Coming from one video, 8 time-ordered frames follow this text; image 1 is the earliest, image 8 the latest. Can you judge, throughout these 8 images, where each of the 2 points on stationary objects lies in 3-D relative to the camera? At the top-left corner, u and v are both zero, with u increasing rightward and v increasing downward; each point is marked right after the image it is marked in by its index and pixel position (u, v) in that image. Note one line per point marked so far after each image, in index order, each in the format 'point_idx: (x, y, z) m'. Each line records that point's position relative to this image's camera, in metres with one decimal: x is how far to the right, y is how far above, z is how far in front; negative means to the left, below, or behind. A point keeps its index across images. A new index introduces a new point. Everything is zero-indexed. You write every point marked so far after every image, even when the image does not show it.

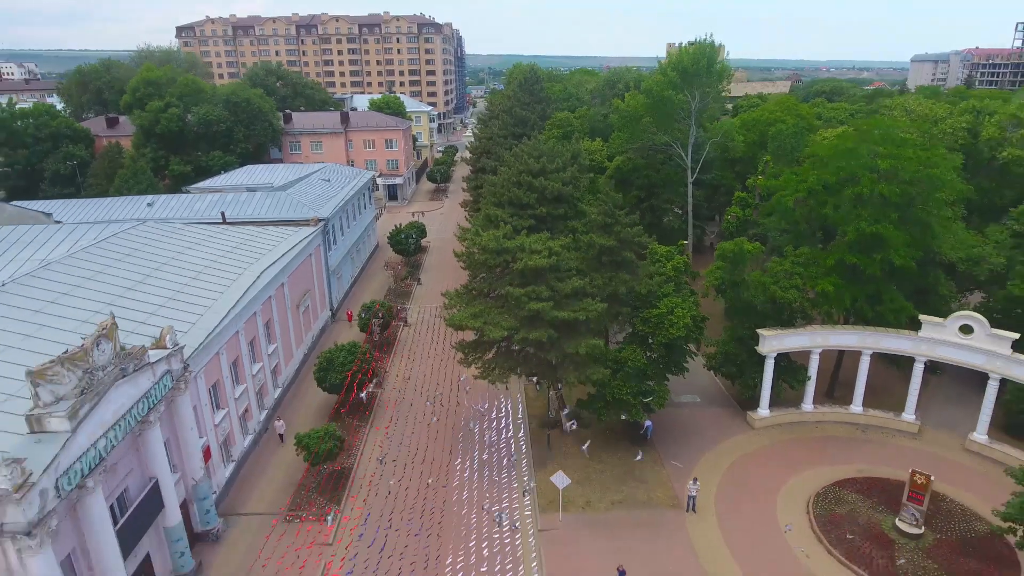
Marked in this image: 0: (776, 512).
0: (+8.3, -7.1, +18.6) m
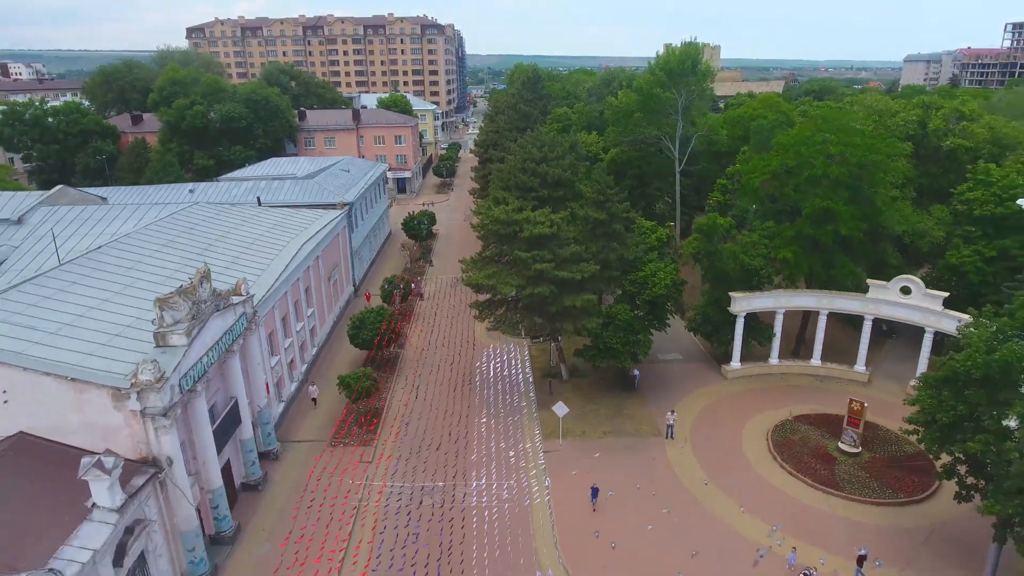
0: (+8.6, -5.8, +22.2) m
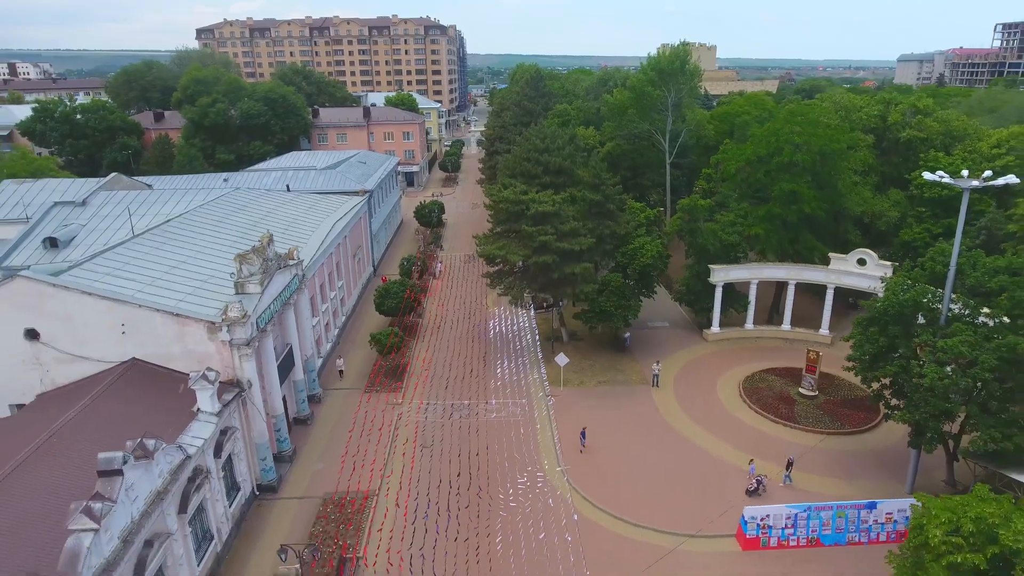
0: (+9.0, -4.4, +25.9) m
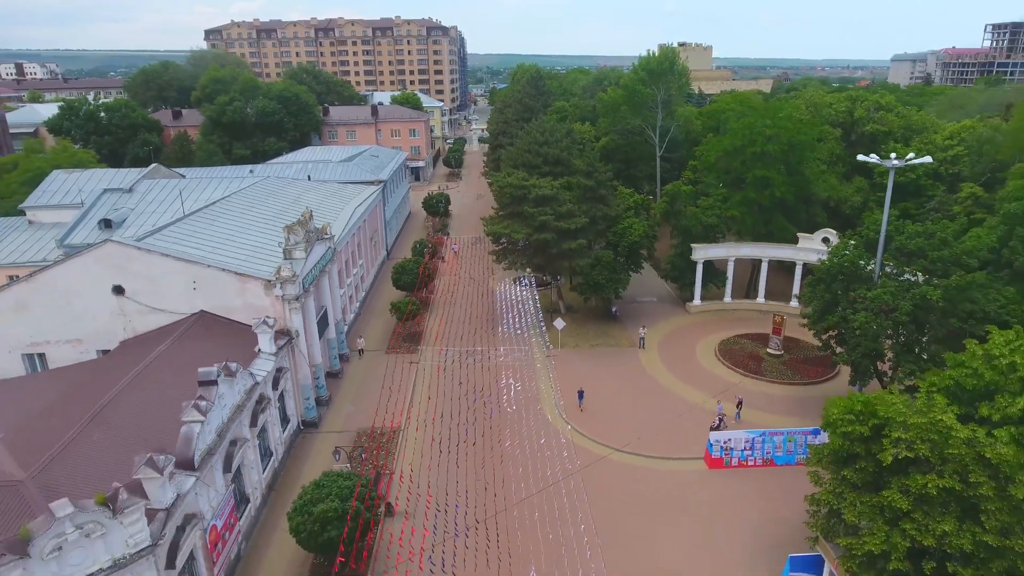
0: (+9.1, -3.1, +29.5) m
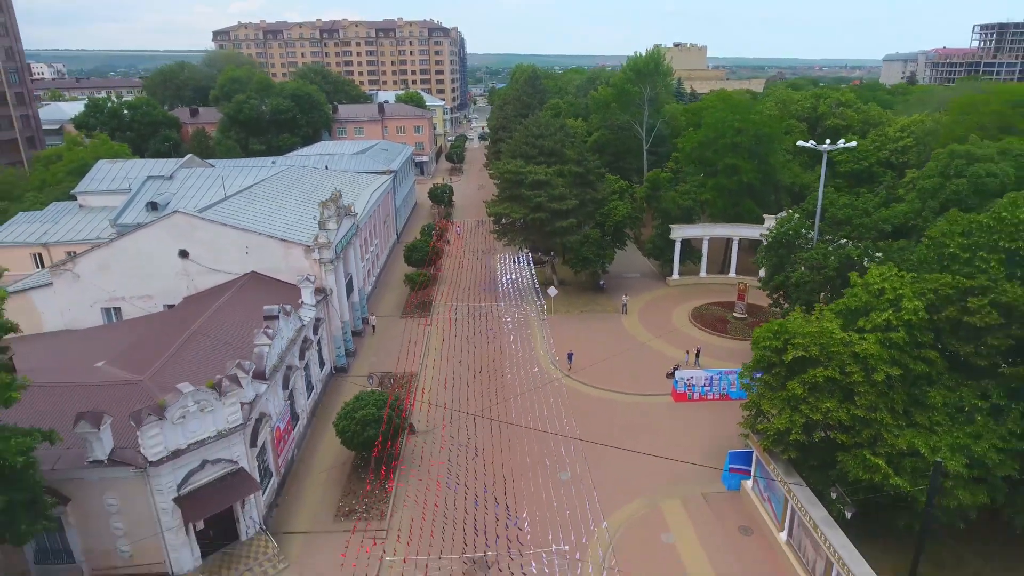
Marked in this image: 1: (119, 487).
0: (+9.1, -1.6, +33.7) m
1: (-10.0, -5.1, +15.0) m
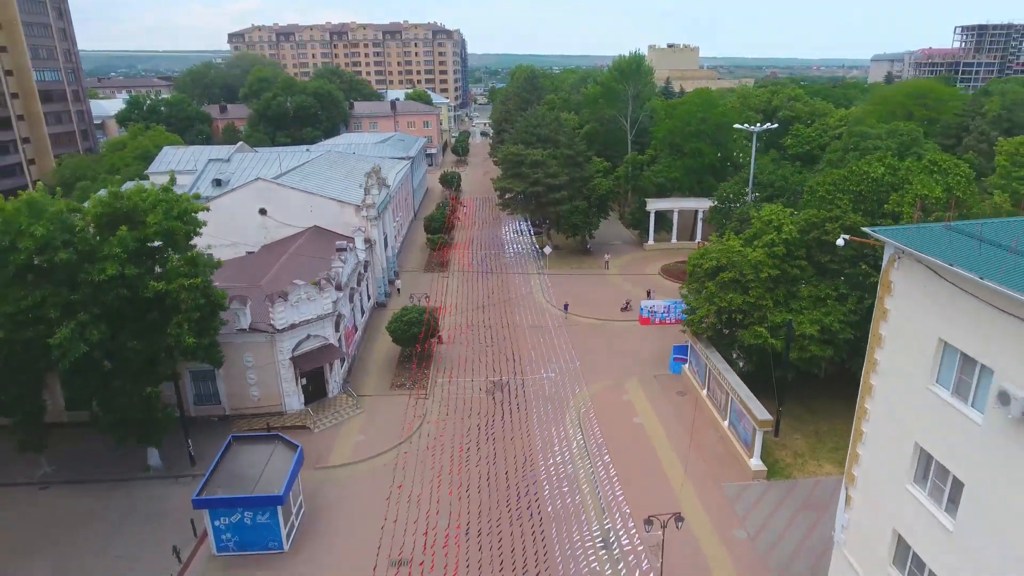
0: (+9.3, +1.2, +41.2) m
1: (-9.8, -2.3, +22.5) m
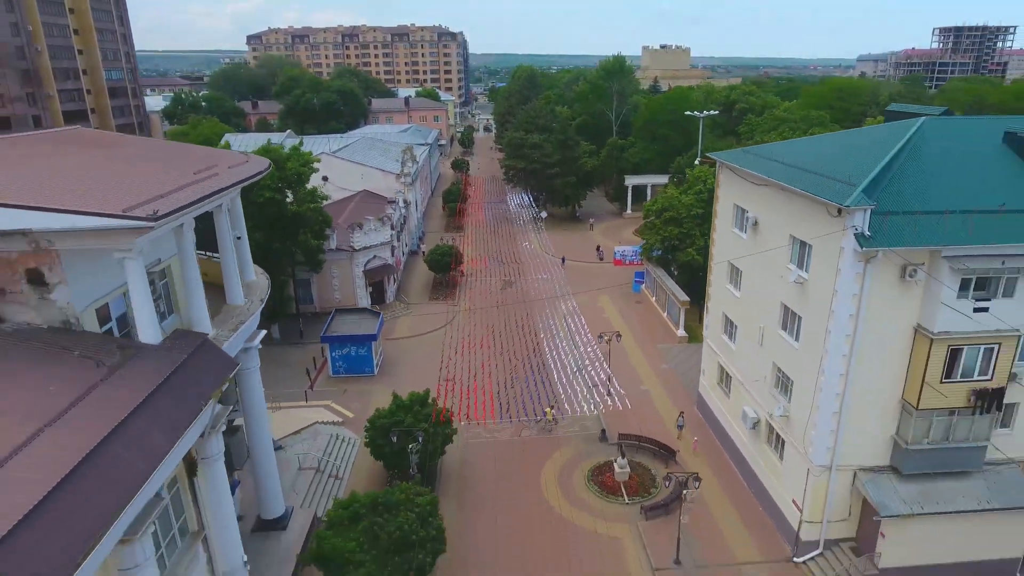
0: (+9.5, +4.9, +51.3) m
1: (-9.5, +1.4, +32.5) m
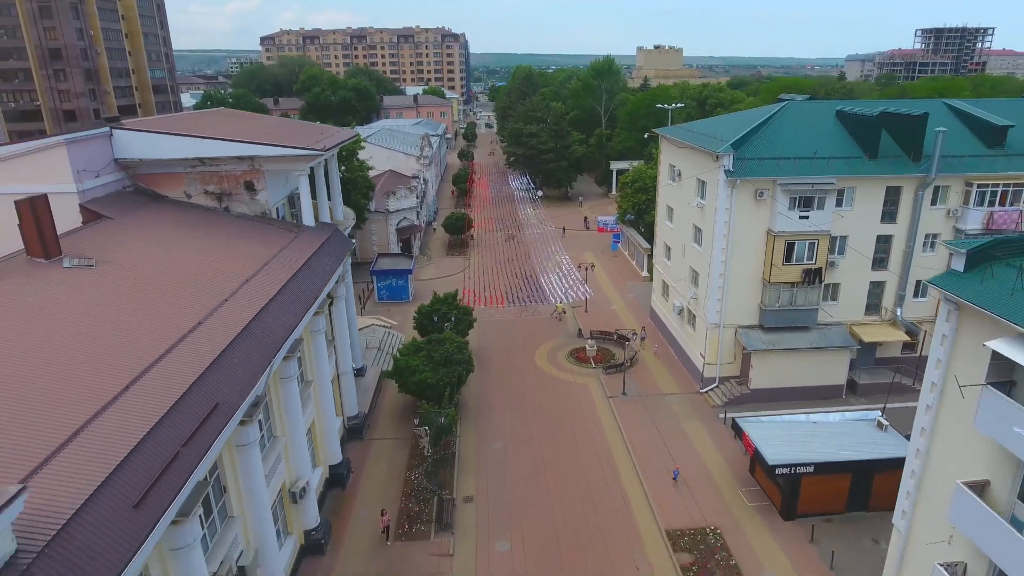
0: (+9.6, +8.2, +60.0) m
1: (-9.4, +4.6, +41.2) m
